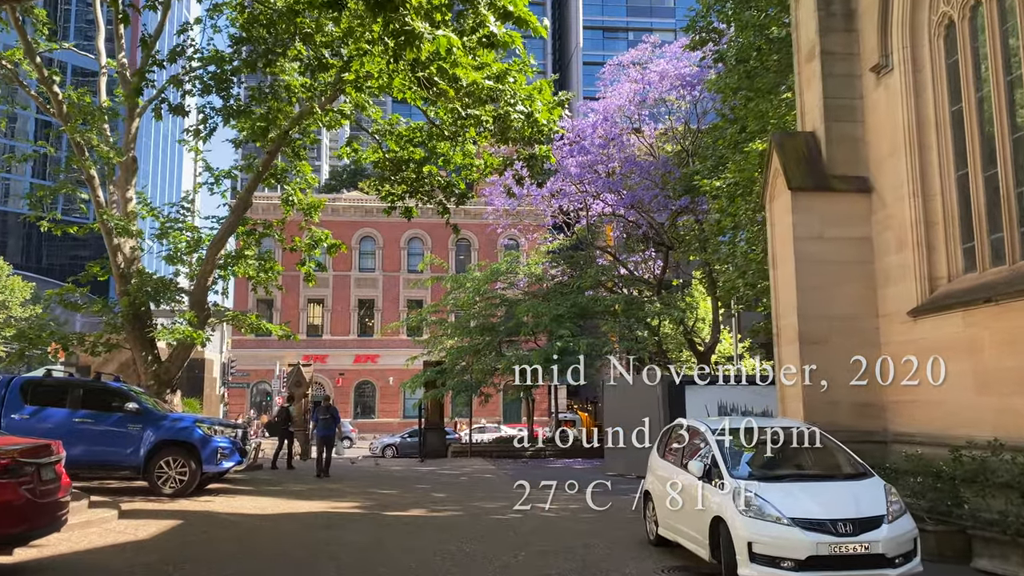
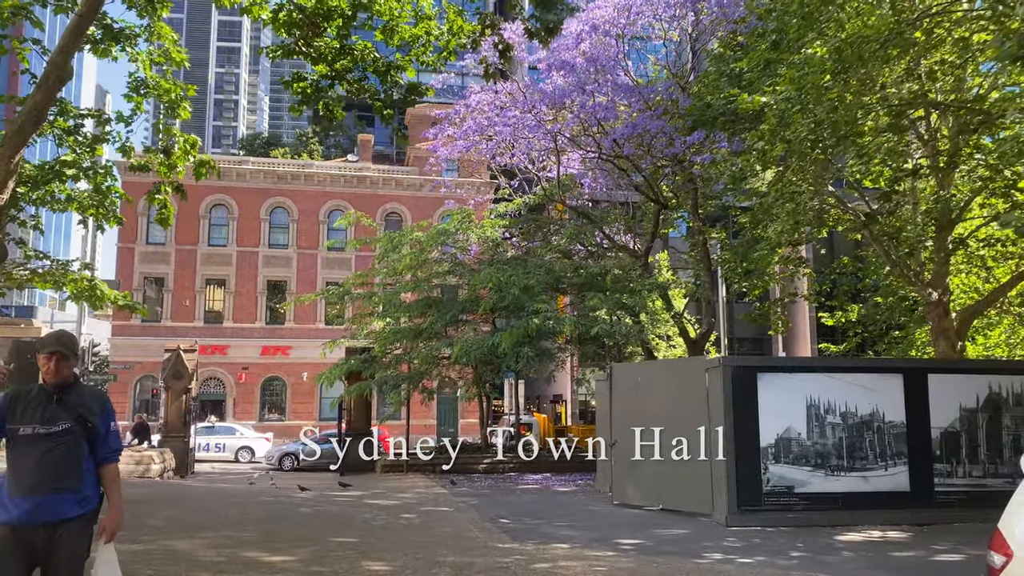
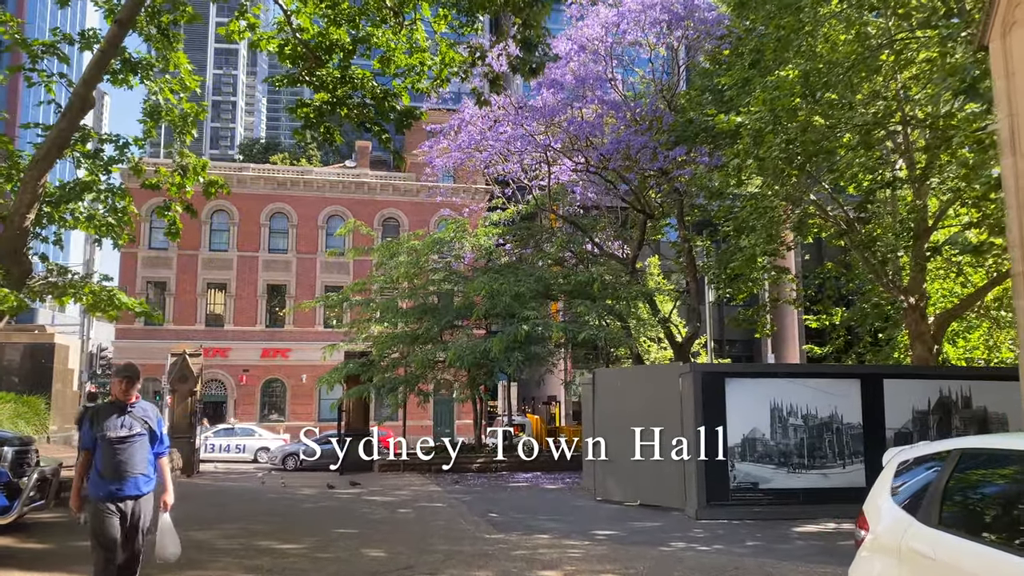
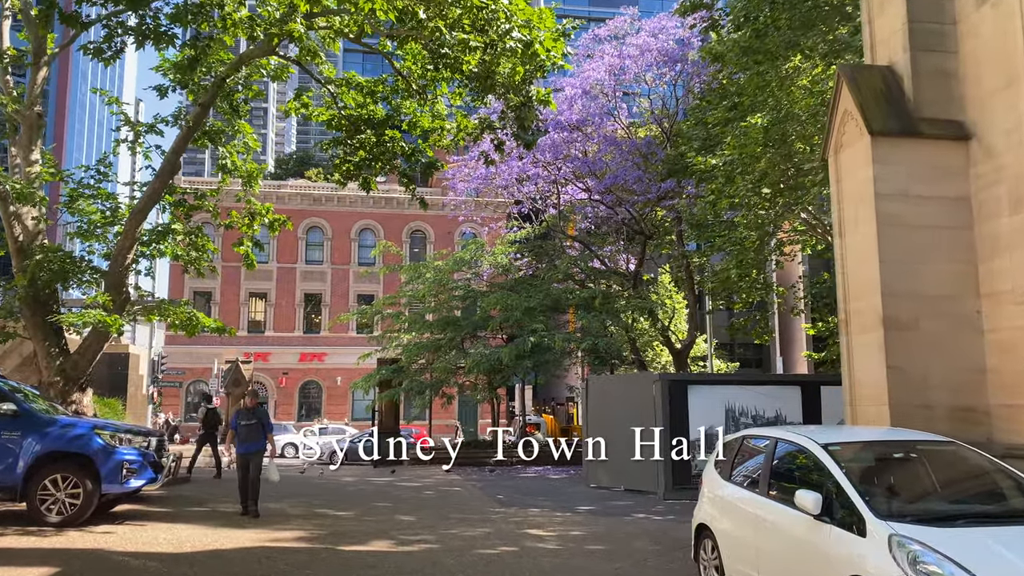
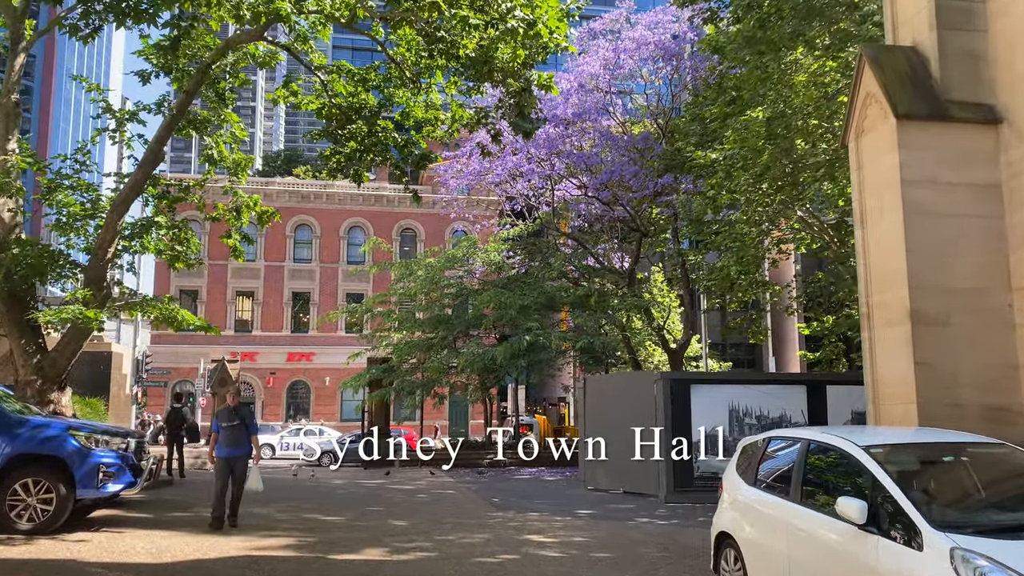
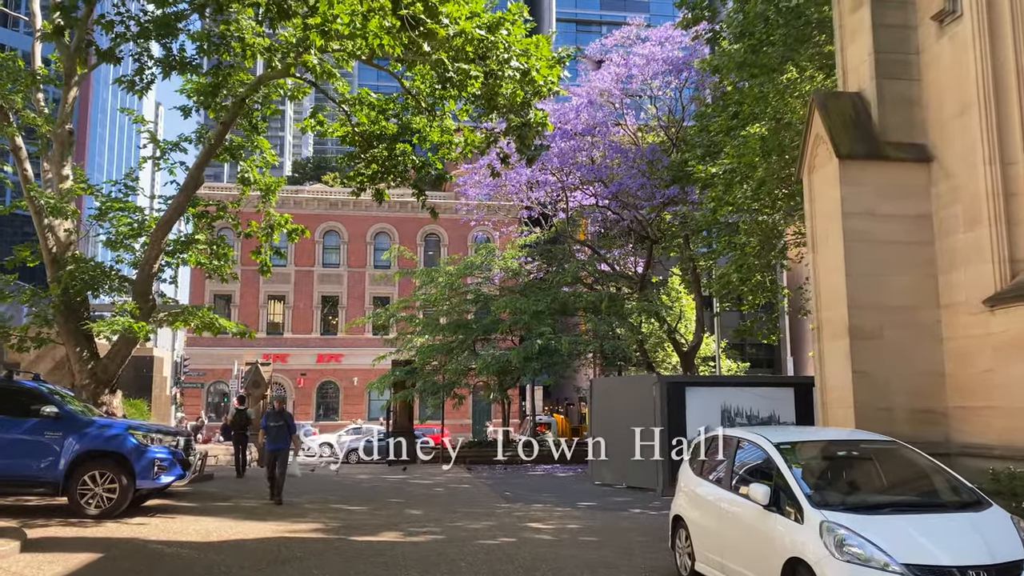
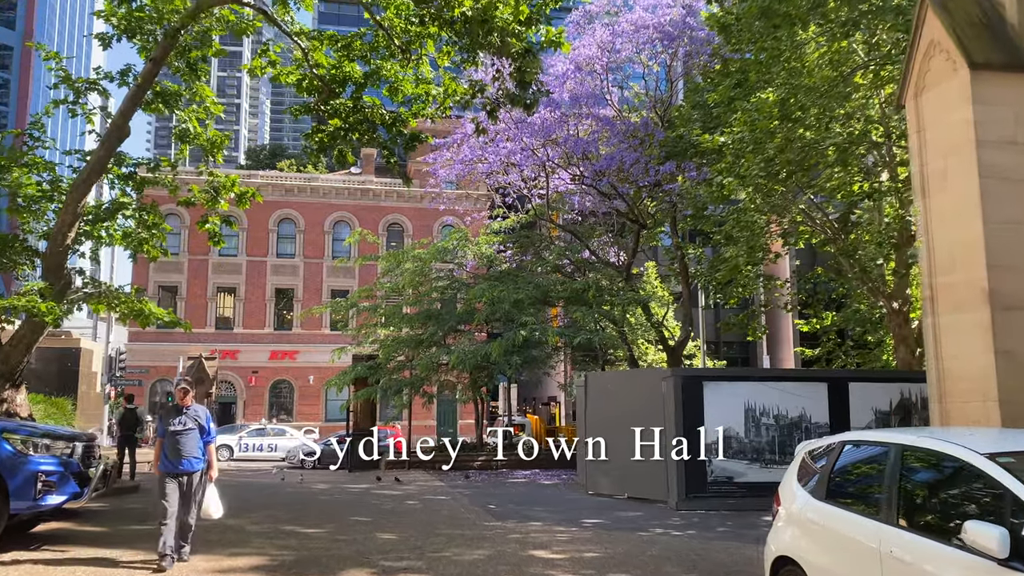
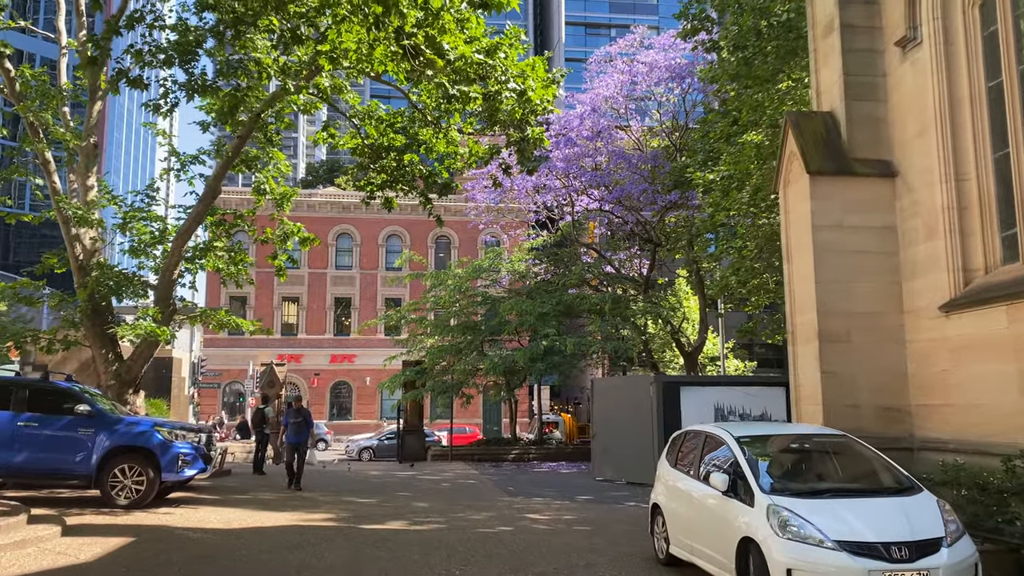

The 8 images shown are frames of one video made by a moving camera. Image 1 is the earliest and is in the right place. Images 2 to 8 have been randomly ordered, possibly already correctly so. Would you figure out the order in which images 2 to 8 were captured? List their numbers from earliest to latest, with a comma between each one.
8, 6, 4, 5, 7, 3, 2
